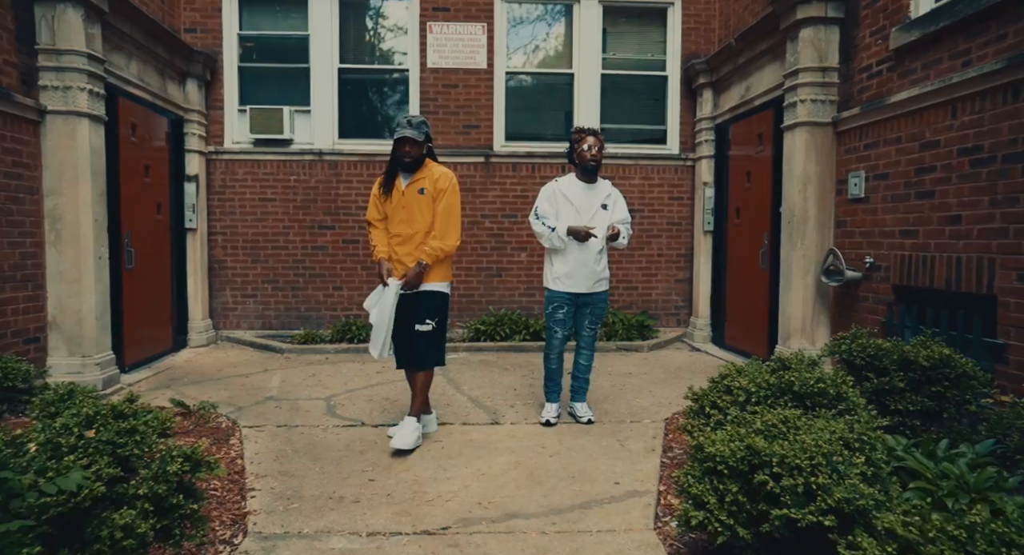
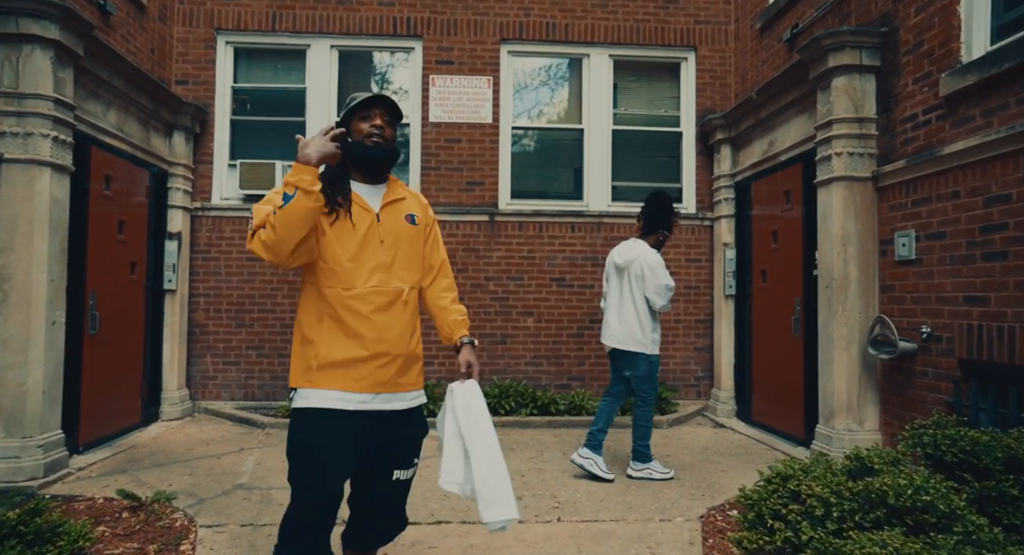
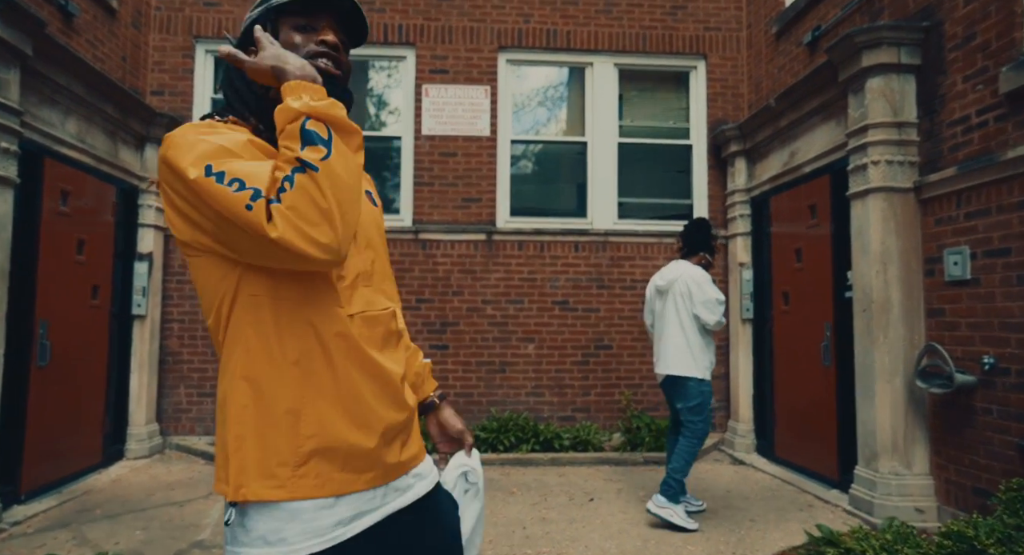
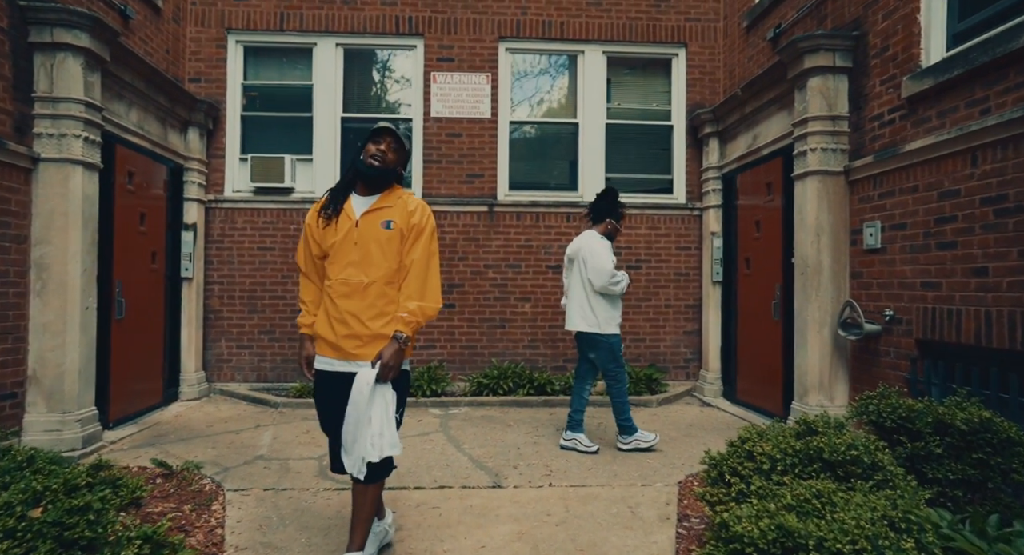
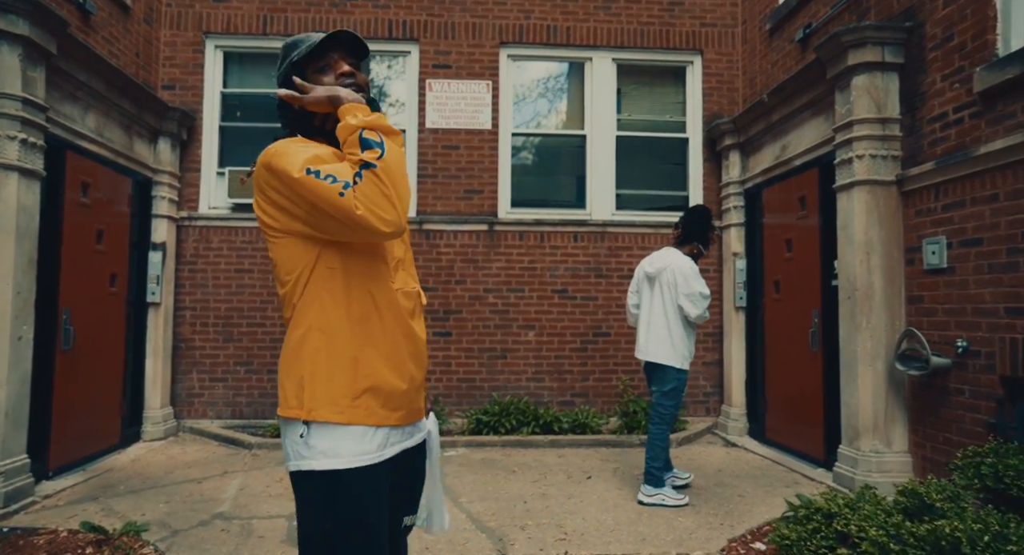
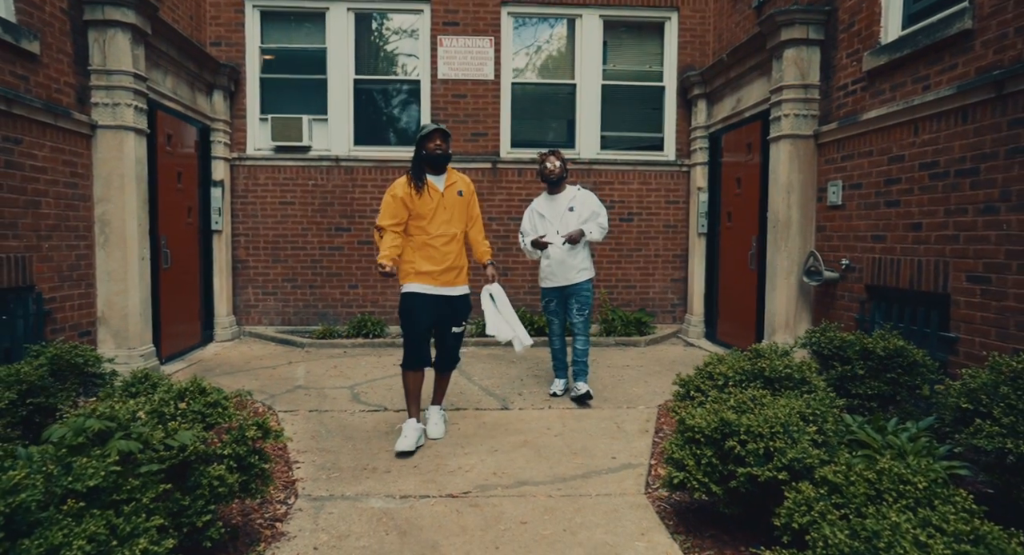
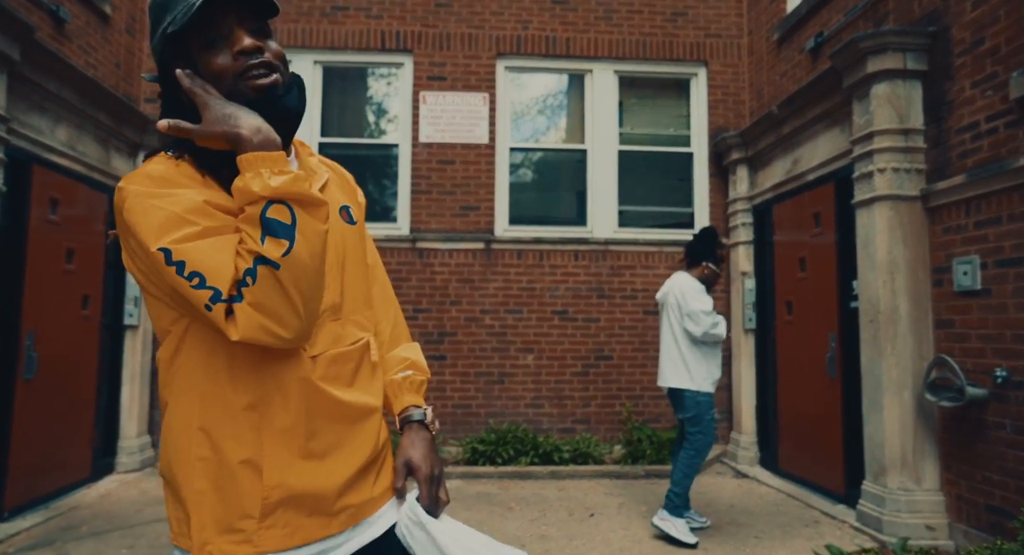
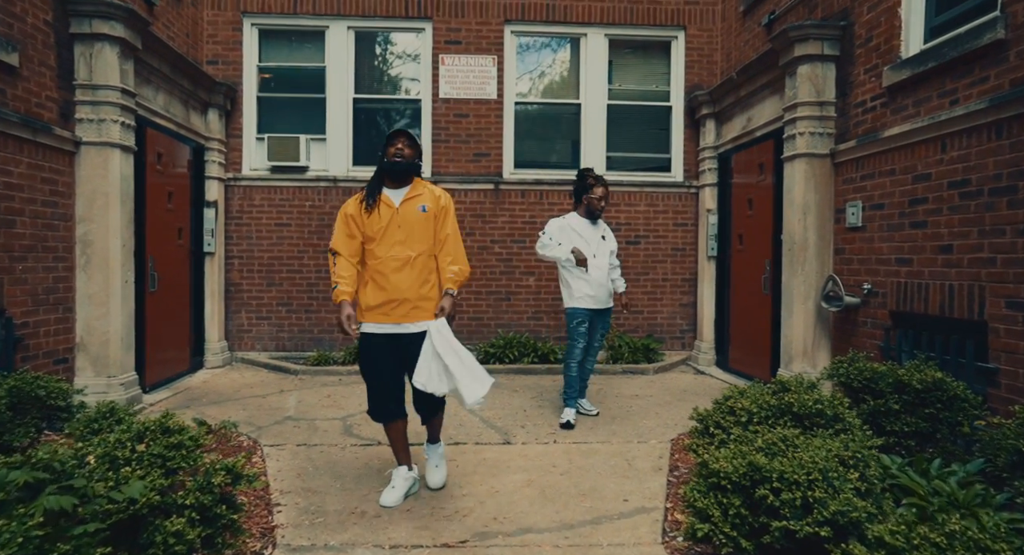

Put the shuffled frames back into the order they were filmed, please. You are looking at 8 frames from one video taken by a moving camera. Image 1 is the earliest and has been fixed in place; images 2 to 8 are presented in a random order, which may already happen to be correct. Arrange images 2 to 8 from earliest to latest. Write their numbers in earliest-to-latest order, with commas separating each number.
6, 8, 4, 2, 5, 3, 7
